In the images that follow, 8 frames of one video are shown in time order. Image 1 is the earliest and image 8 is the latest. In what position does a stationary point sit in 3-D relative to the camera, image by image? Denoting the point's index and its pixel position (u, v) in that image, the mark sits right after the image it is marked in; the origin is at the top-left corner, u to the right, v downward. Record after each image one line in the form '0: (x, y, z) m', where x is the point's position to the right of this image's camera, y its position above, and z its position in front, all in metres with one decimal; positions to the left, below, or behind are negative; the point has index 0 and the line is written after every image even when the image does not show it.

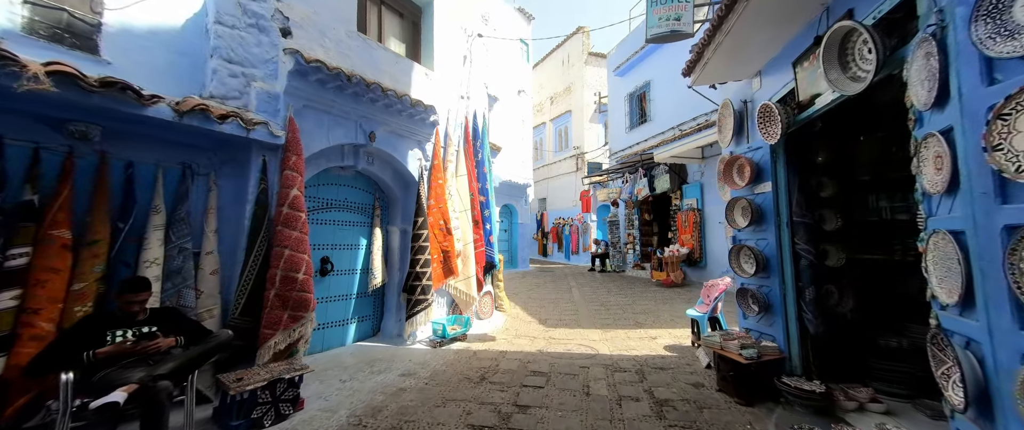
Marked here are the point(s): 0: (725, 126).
0: (+2.2, +0.9, +3.3) m
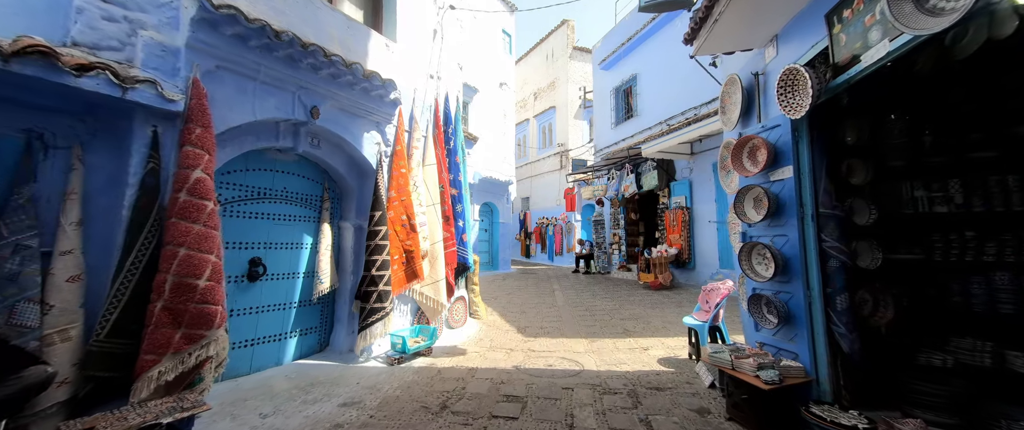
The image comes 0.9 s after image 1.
0: (+1.9, +1.0, +2.8) m
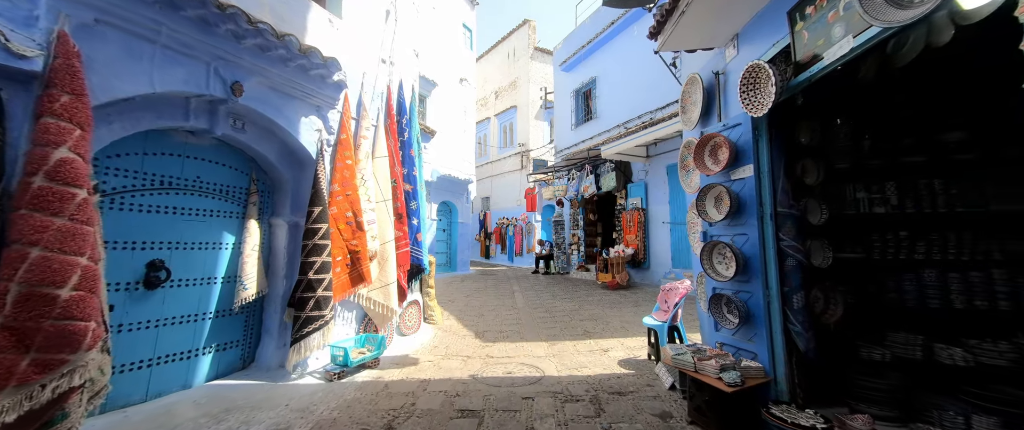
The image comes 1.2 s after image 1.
0: (+1.6, +1.0, +2.8) m
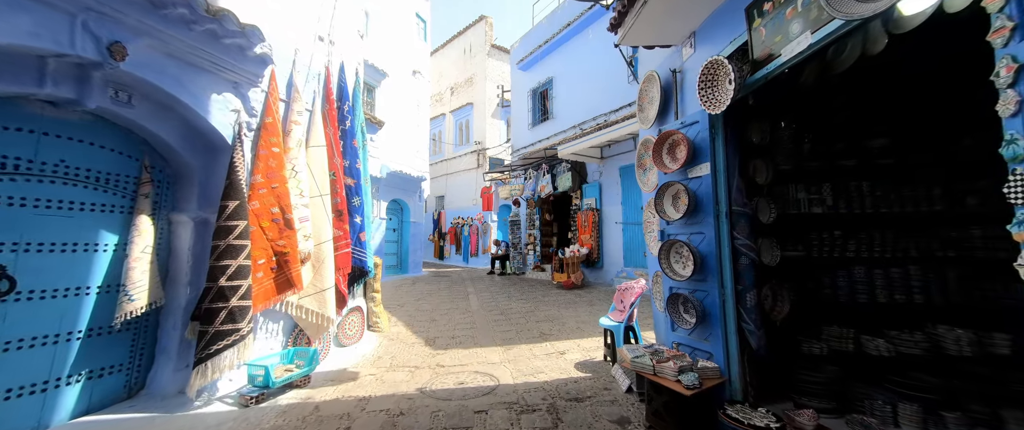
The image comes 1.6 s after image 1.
0: (+1.2, +1.0, +2.8) m
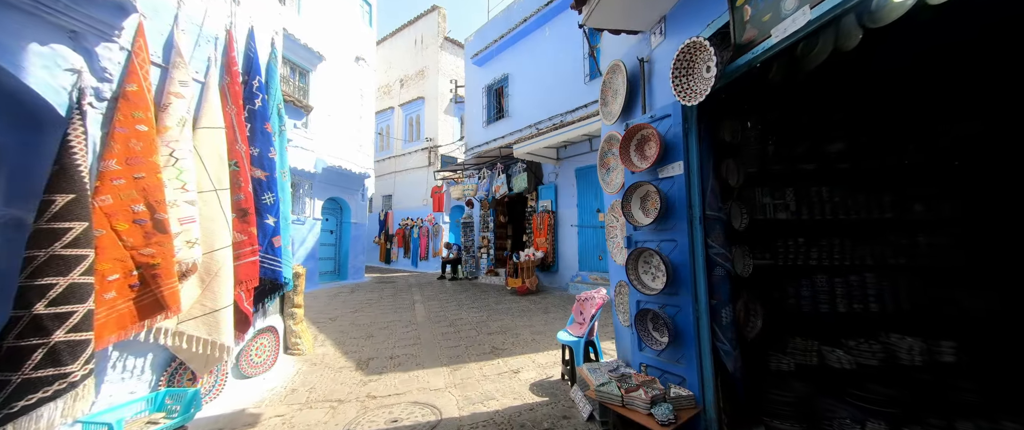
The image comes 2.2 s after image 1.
0: (+0.8, +0.9, +2.6) m
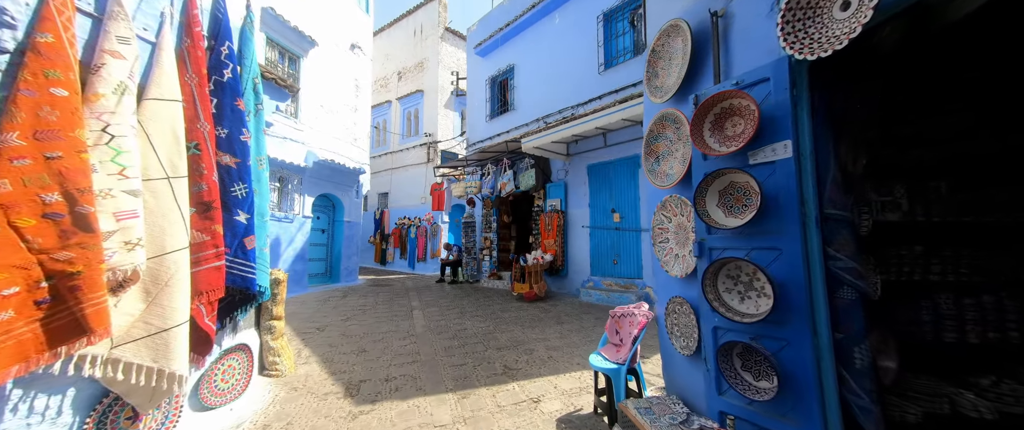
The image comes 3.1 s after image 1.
0: (+1.0, +0.9, +2.1) m
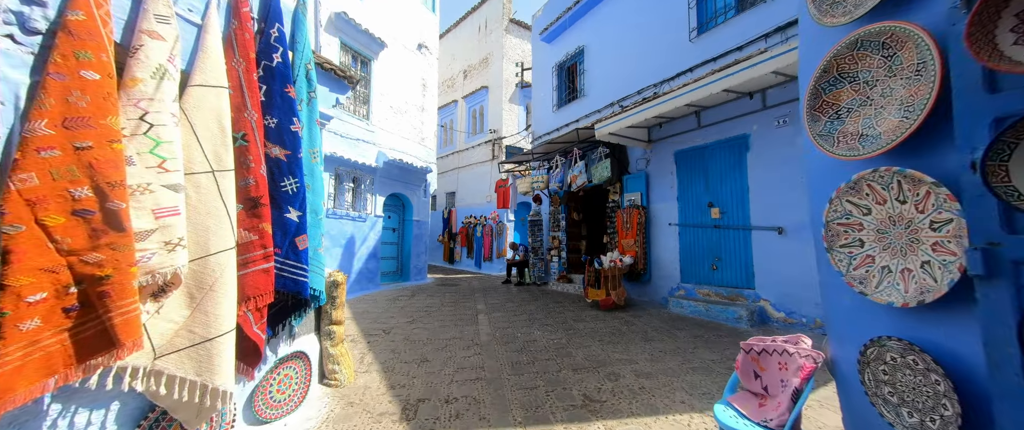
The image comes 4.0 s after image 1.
0: (+1.4, +1.0, +1.3) m
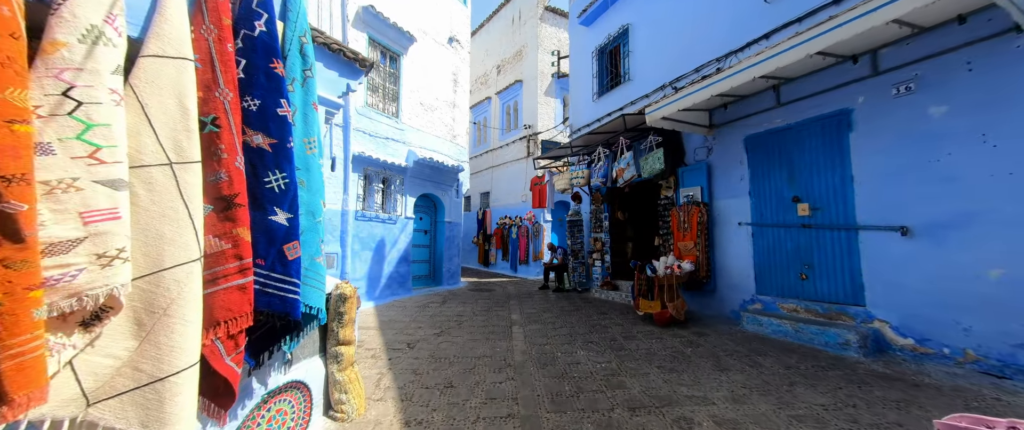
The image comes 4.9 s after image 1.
0: (+1.4, +1.0, +0.5) m
